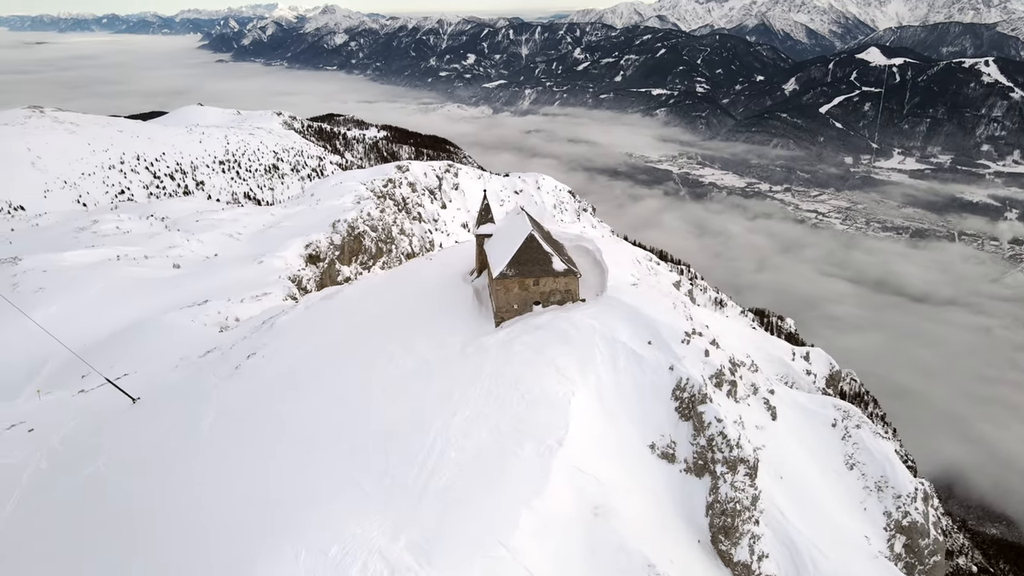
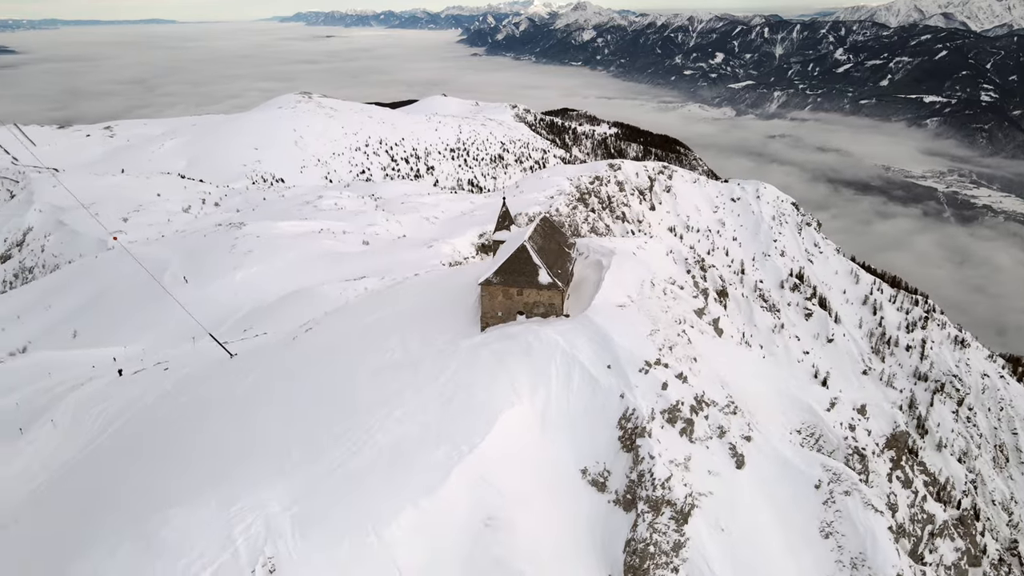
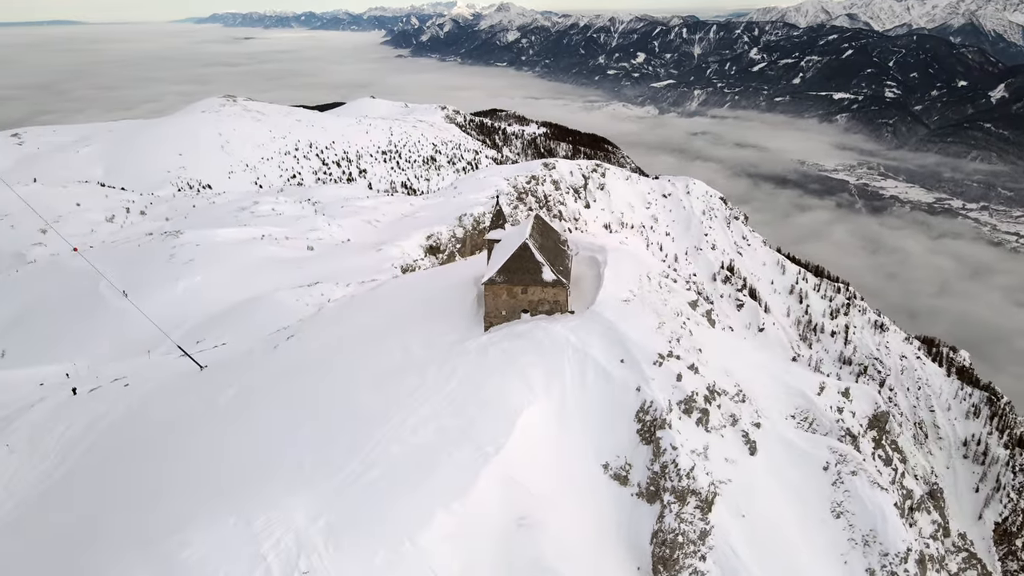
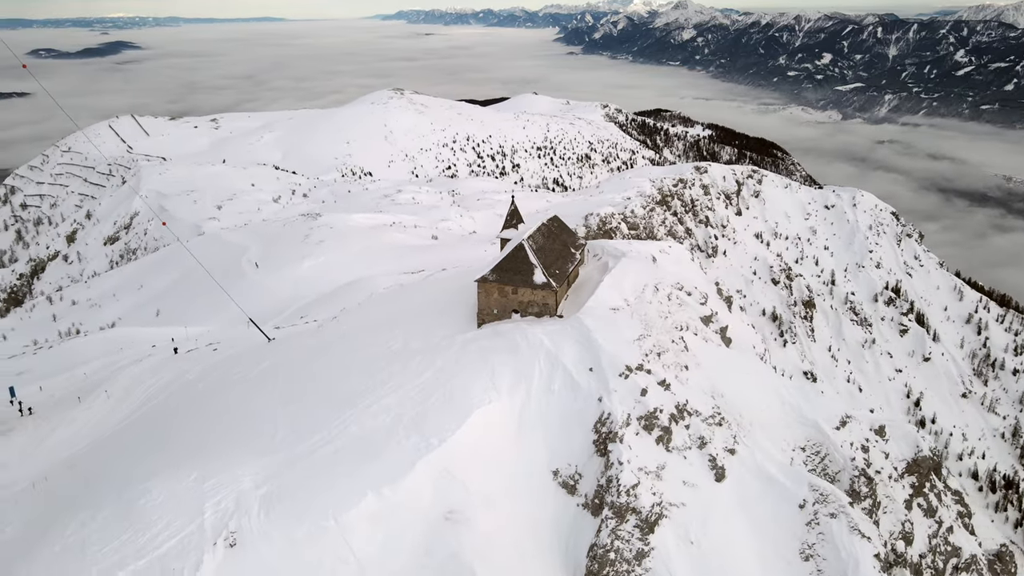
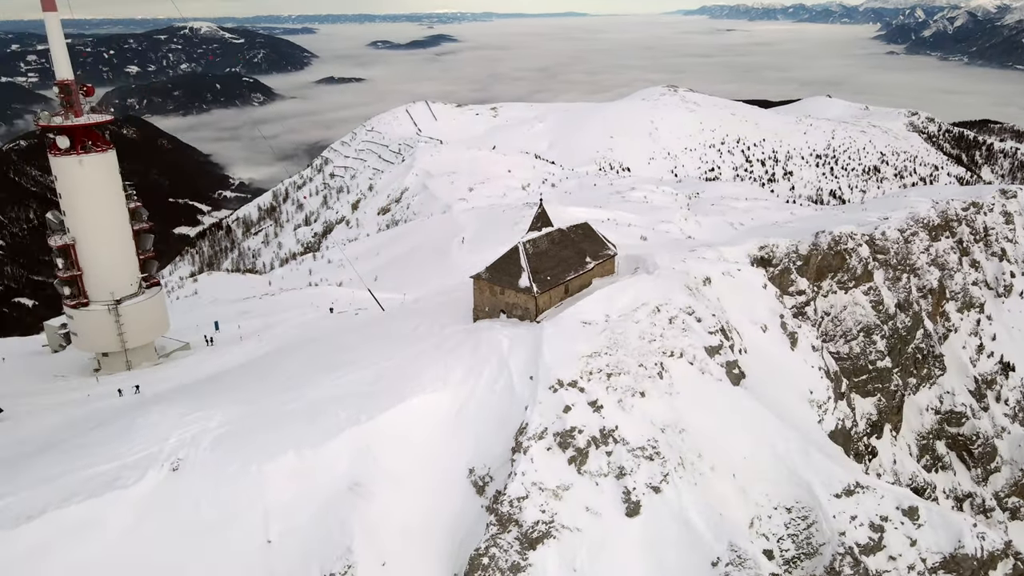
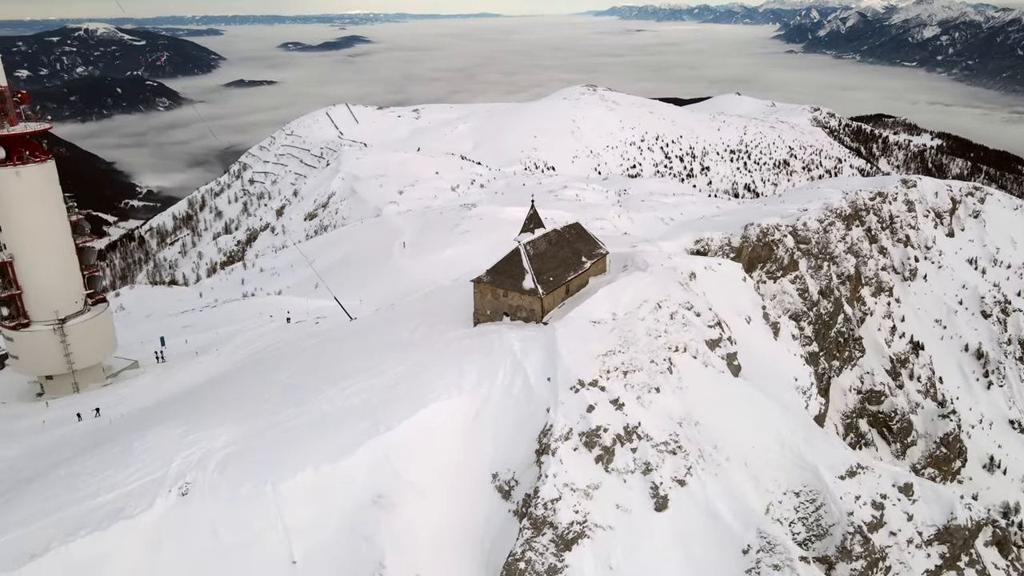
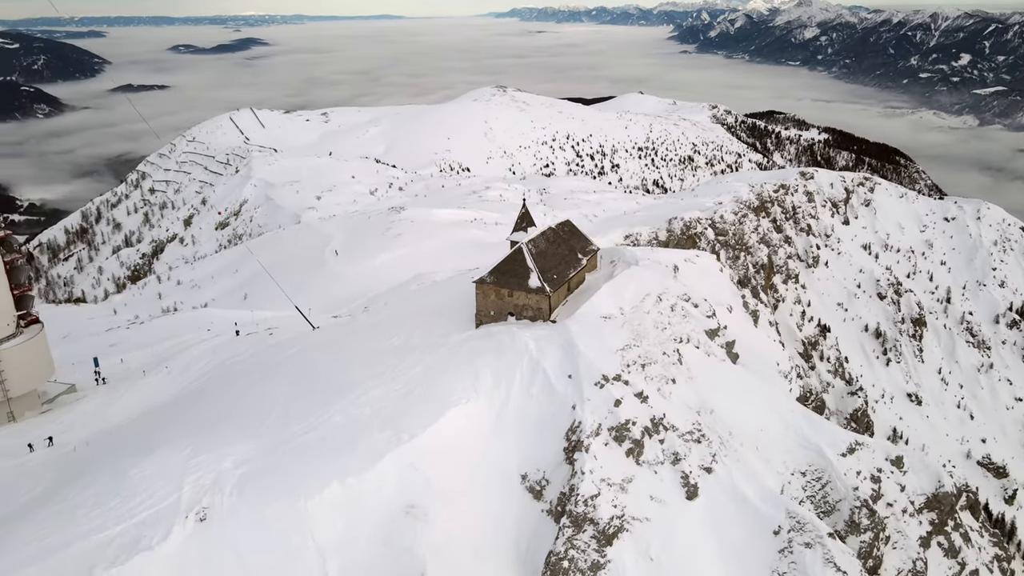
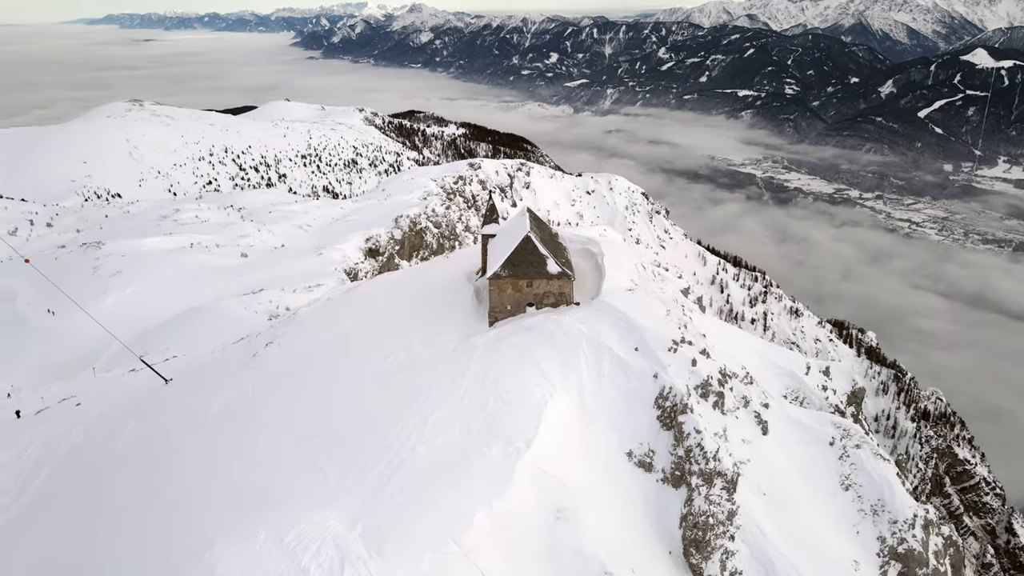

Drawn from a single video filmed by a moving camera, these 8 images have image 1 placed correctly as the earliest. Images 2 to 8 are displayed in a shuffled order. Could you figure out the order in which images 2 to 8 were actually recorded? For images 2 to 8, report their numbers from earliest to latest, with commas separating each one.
8, 3, 2, 4, 7, 6, 5
